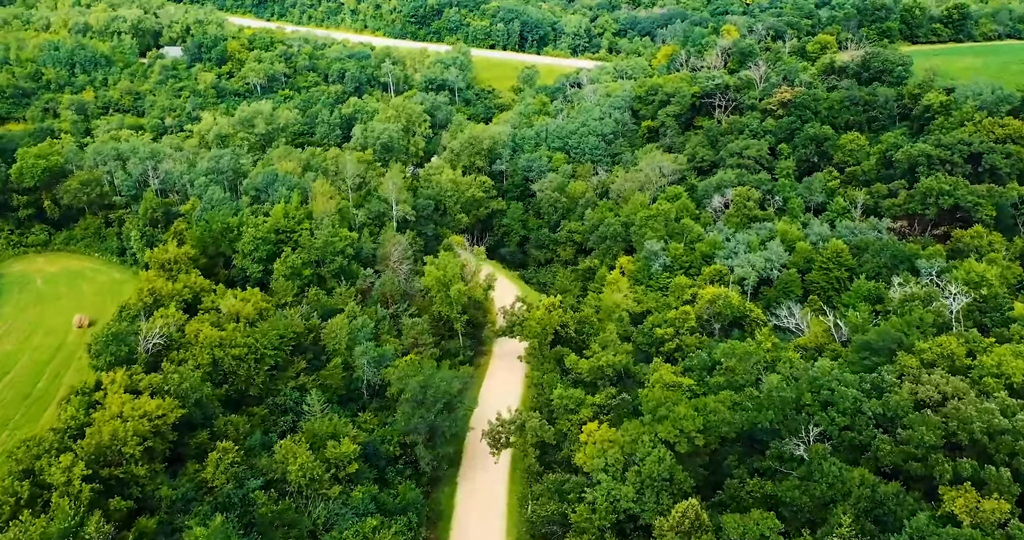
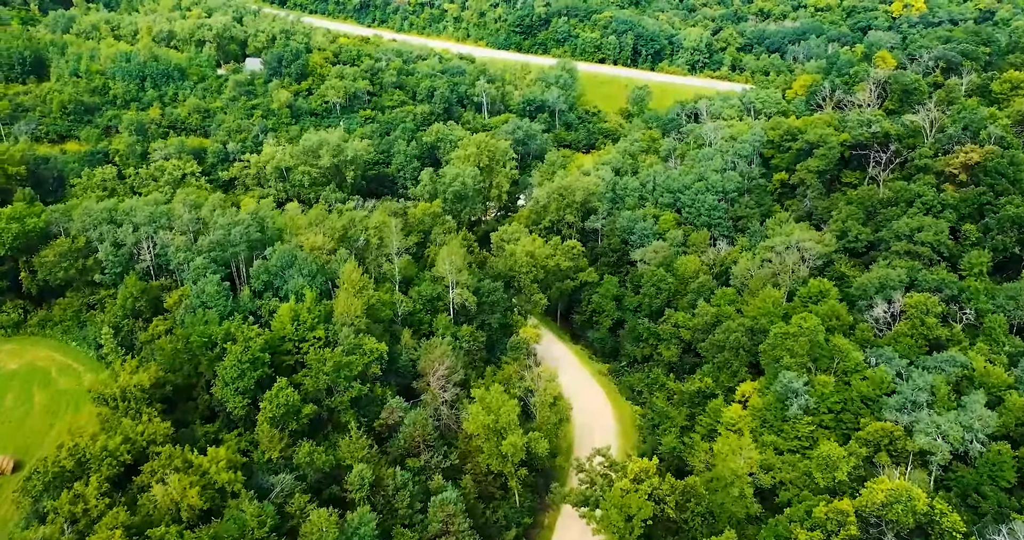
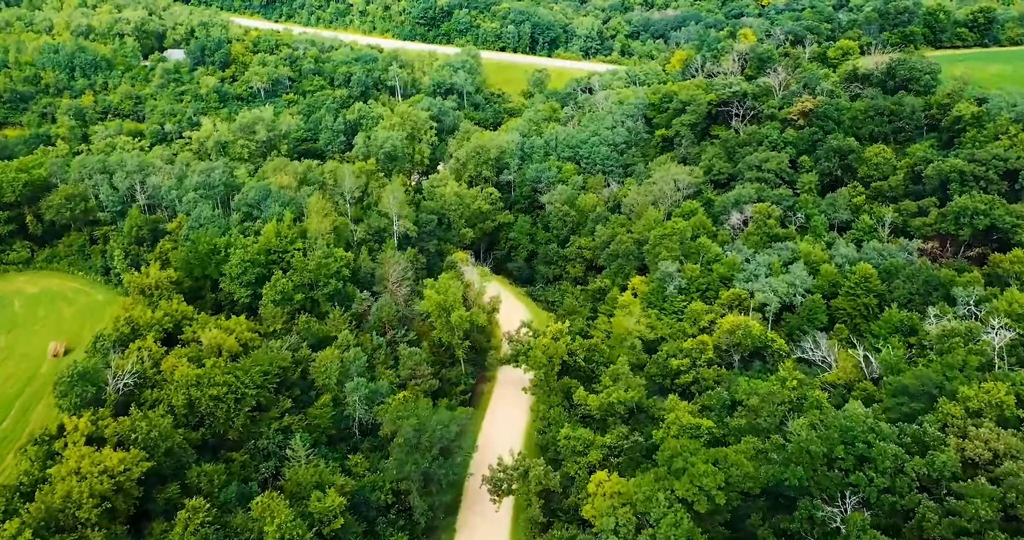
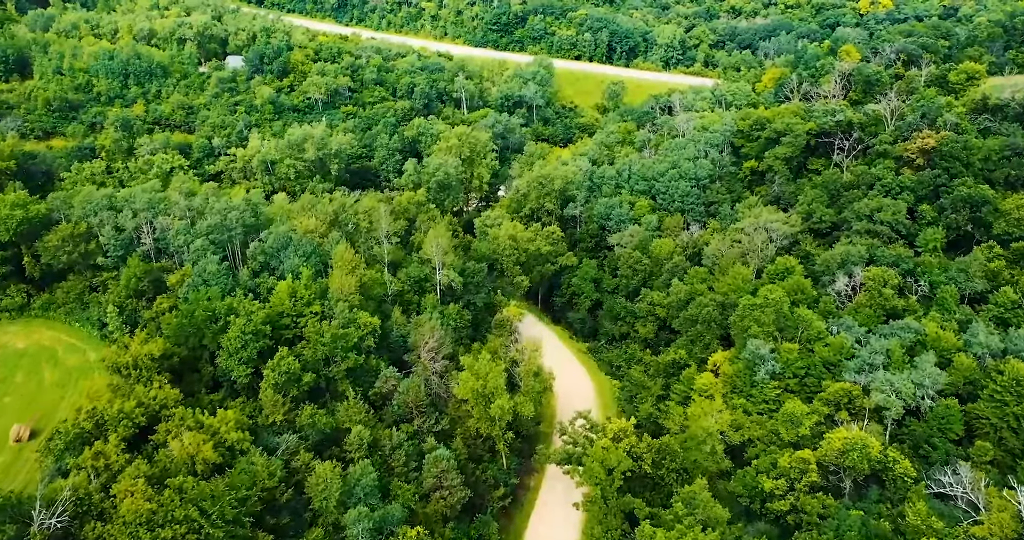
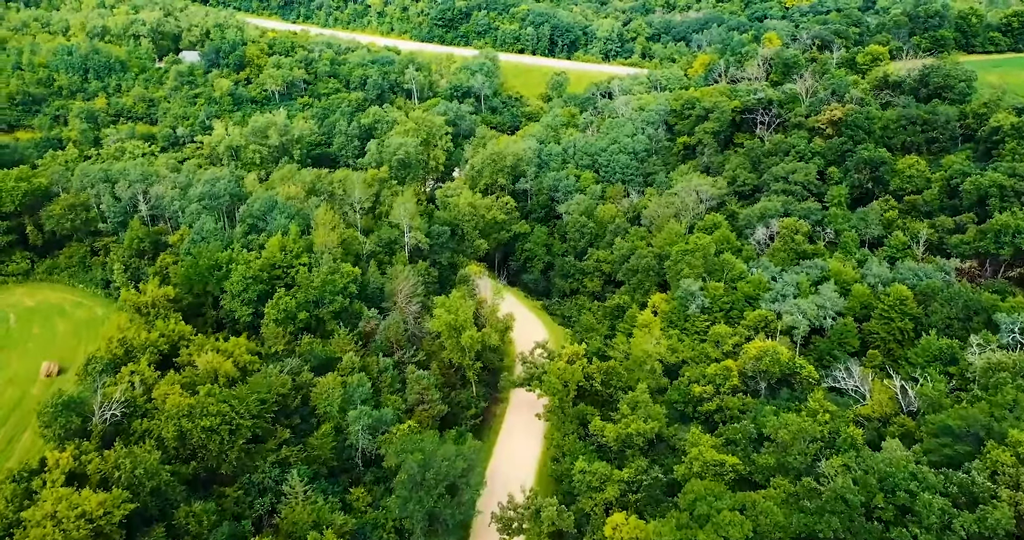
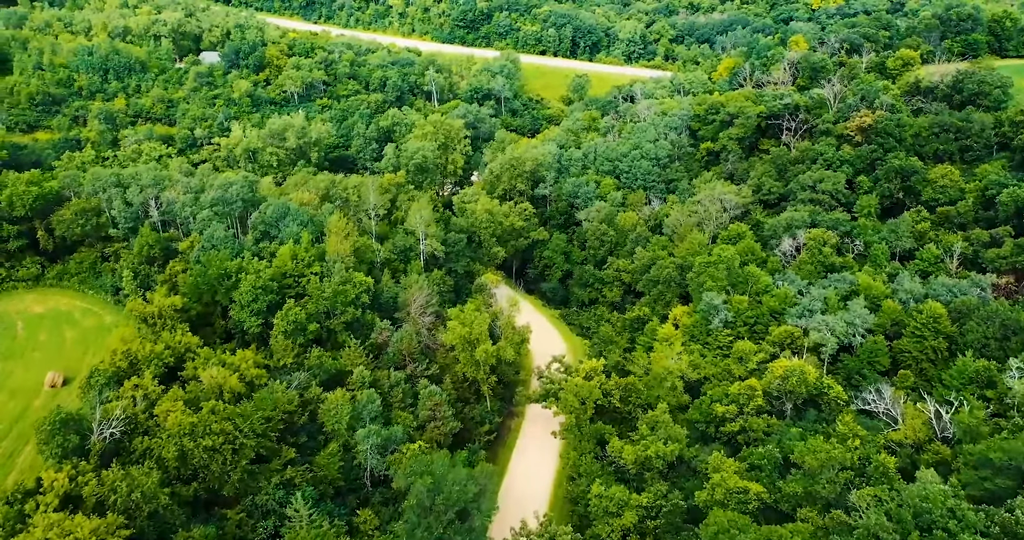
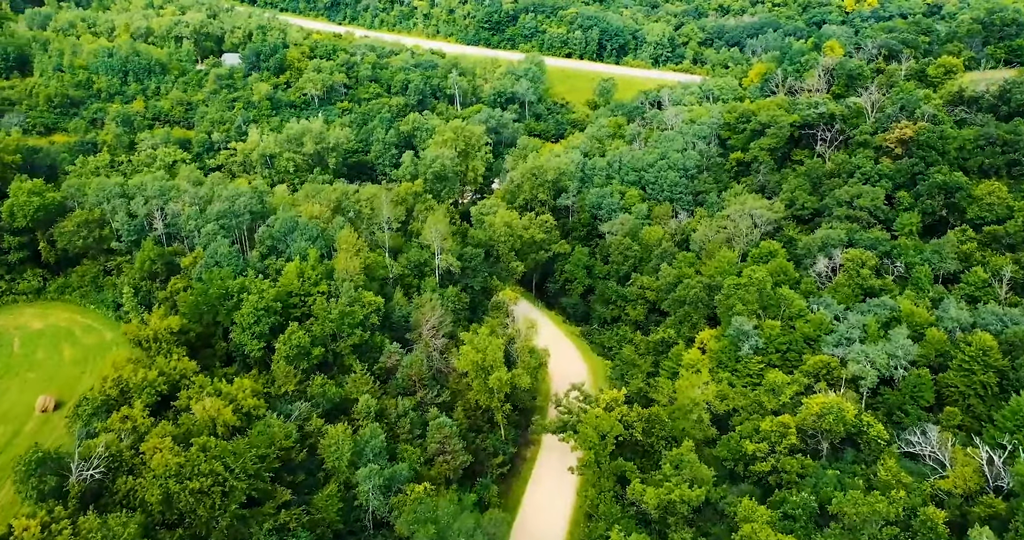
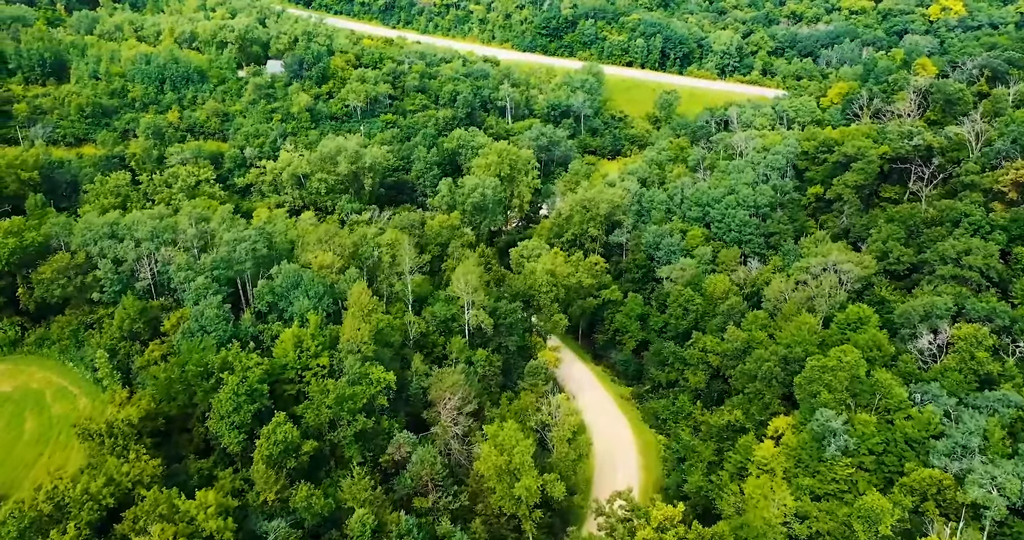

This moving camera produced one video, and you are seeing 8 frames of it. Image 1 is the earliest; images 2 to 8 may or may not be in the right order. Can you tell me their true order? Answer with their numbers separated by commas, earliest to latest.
3, 5, 6, 7, 4, 2, 8
